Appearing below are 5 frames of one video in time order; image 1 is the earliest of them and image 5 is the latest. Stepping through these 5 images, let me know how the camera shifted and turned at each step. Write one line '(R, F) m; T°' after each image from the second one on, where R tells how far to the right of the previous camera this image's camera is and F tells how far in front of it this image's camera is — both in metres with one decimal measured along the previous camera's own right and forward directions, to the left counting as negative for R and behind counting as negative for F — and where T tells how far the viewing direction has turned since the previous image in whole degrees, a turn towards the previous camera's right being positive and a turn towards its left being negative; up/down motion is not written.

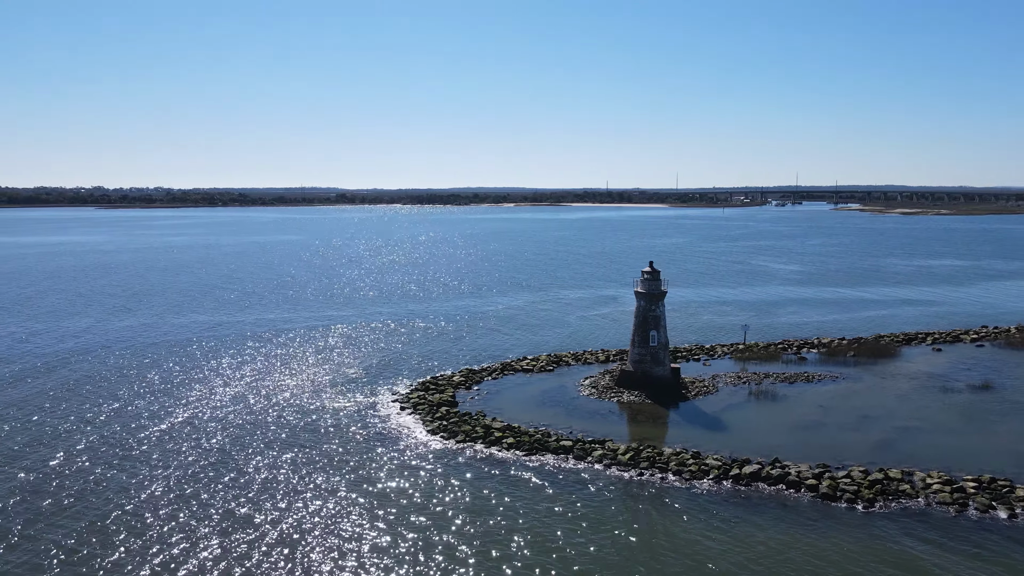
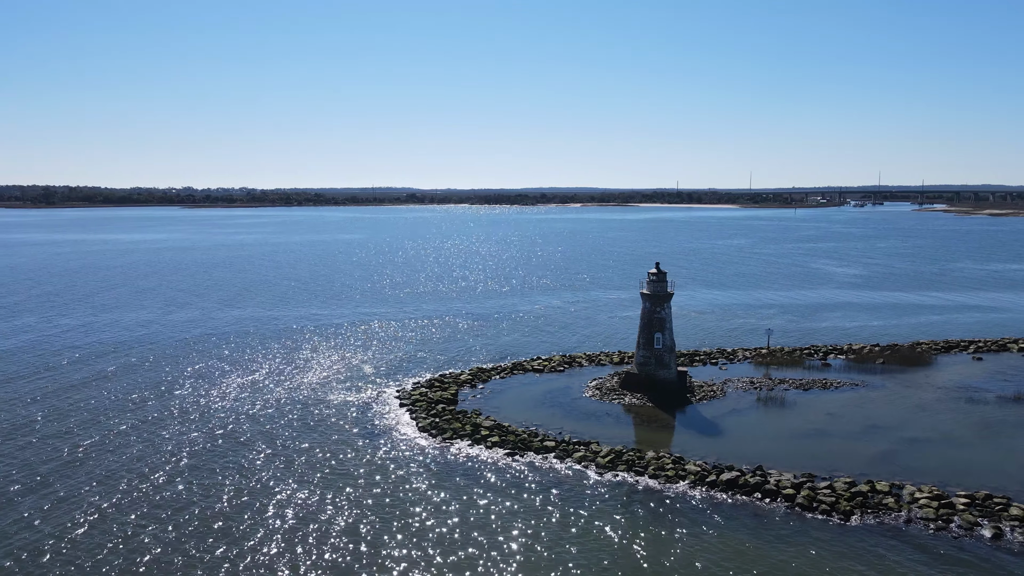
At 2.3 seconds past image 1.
(+2.8, 0.0) m; -5°
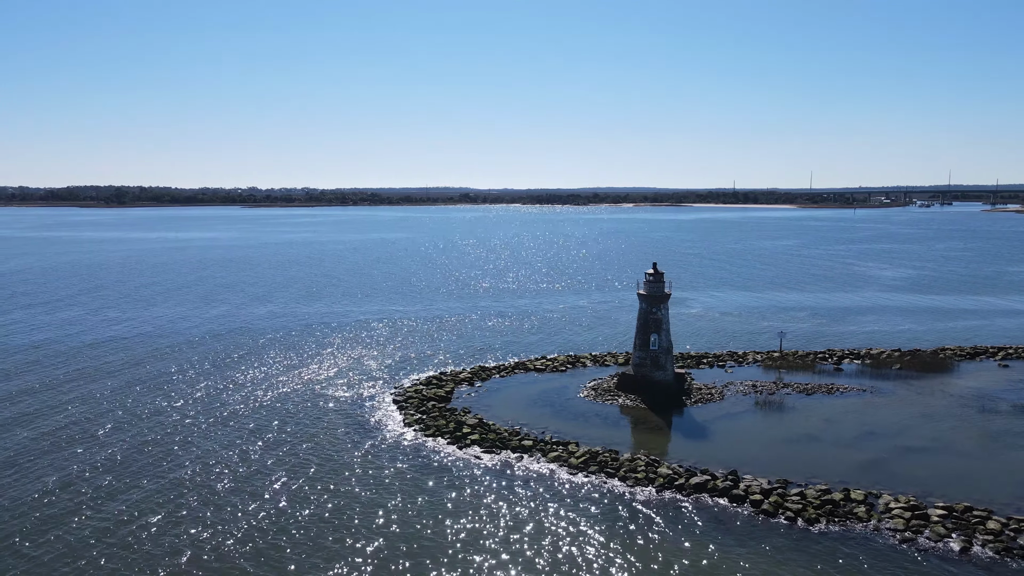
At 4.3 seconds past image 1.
(+2.5, 0.0) m; -4°
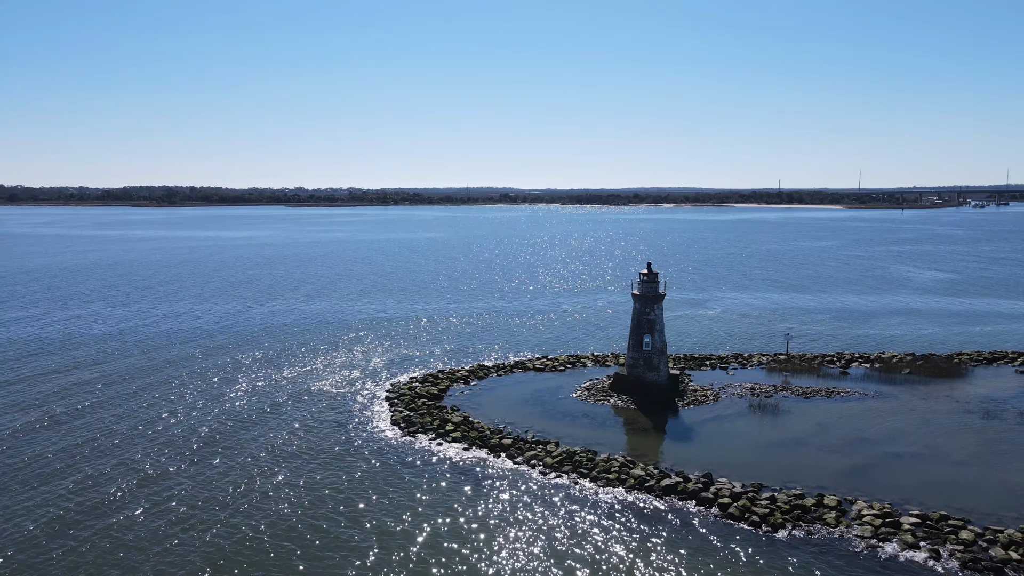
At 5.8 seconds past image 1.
(+2.0, 0.0) m; -3°
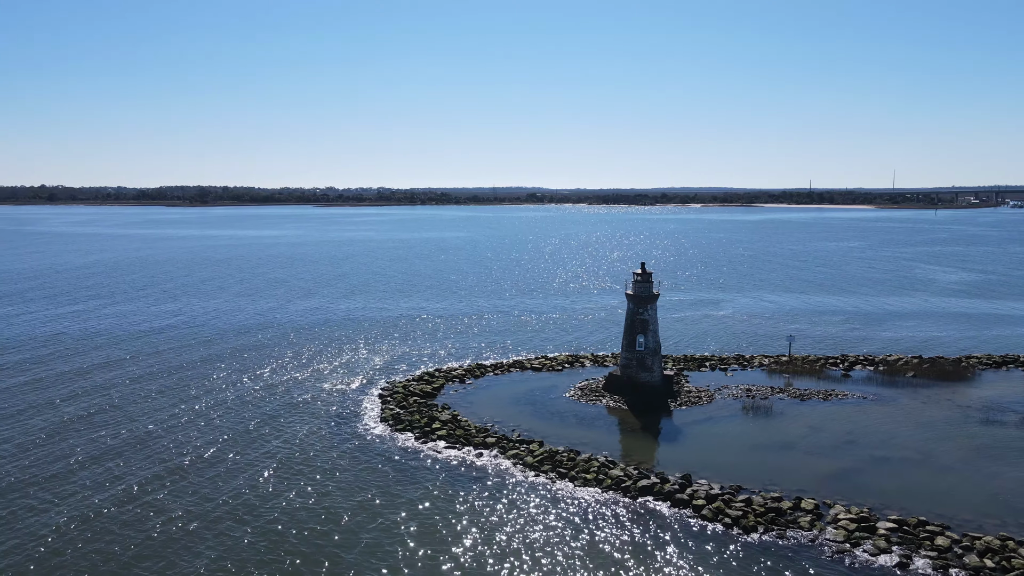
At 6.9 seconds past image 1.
(+1.5, 0.0) m; -2°
